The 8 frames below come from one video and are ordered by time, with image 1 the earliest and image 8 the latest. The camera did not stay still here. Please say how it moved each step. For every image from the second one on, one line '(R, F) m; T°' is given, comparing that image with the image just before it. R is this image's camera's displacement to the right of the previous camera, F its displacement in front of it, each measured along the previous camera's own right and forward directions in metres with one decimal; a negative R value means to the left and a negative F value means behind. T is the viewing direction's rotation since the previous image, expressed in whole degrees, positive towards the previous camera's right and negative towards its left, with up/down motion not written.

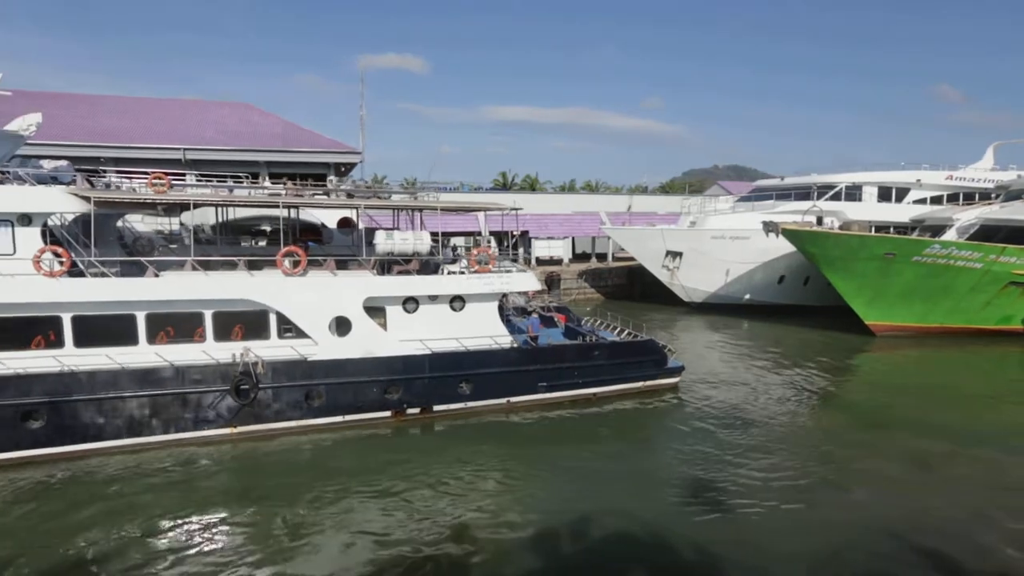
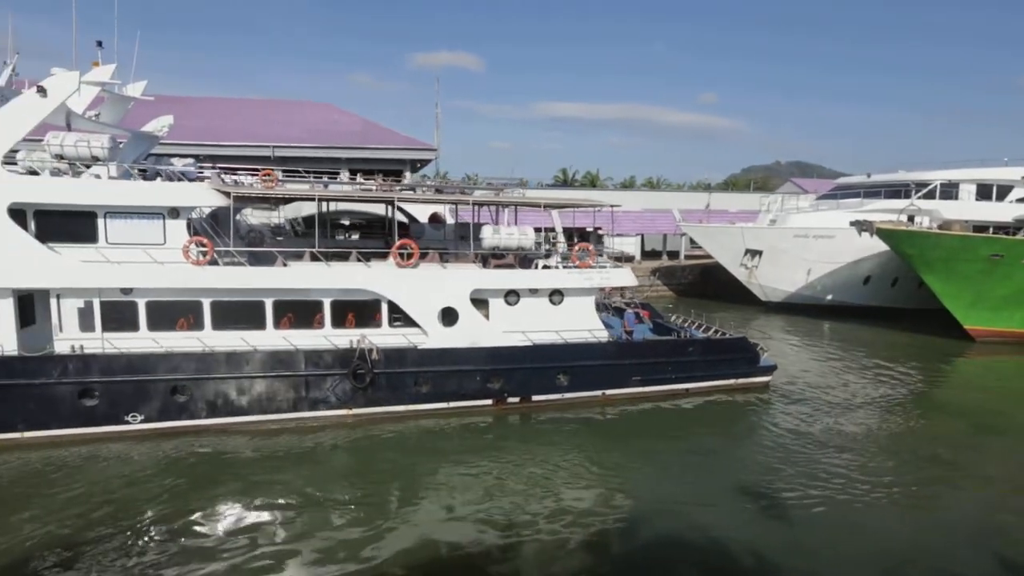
(-1.0, -0.4) m; -5°
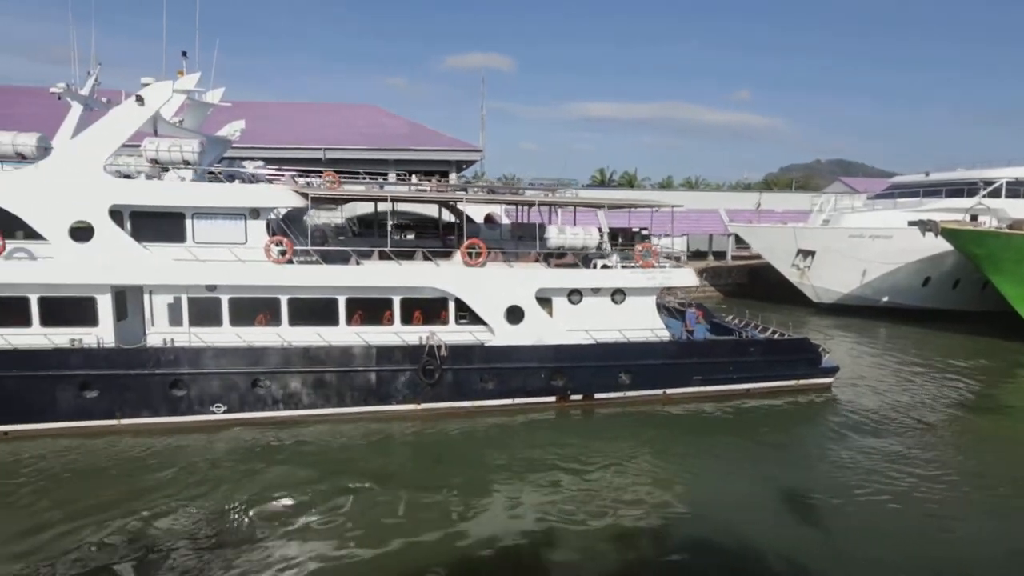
(-0.7, -0.2) m; -3°
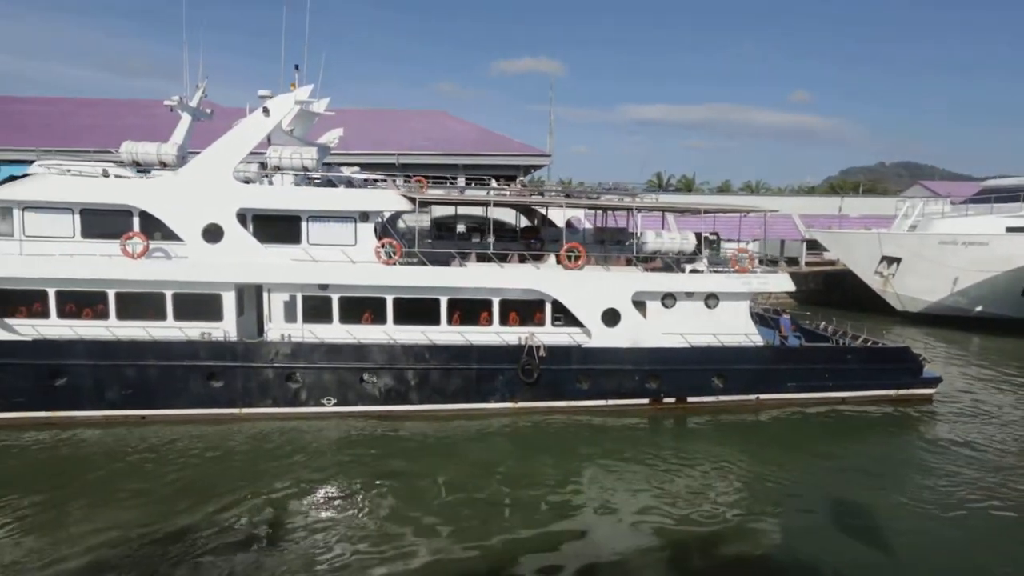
(-1.1, -0.3) m; -5°
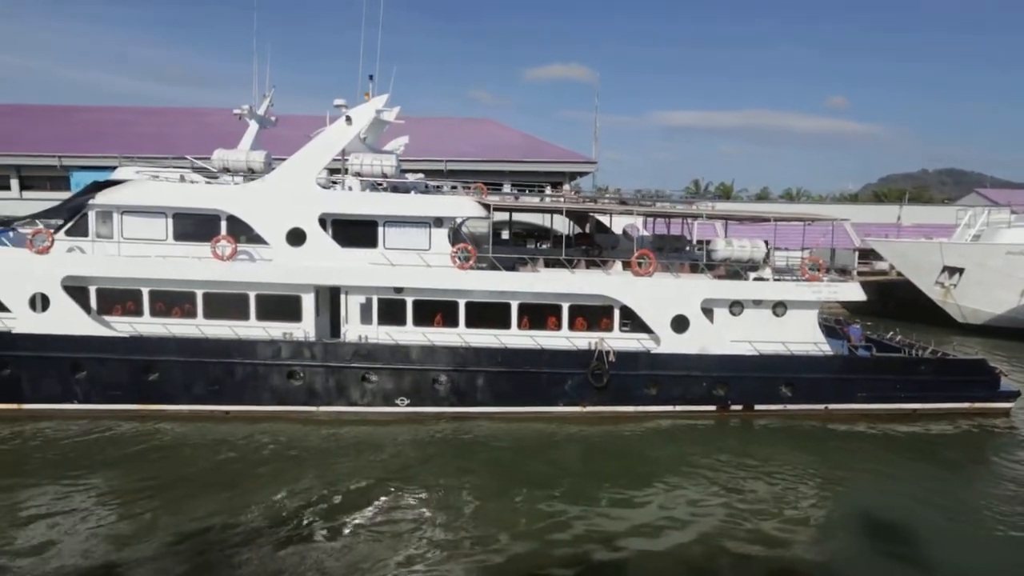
(-0.9, -0.2) m; -3°
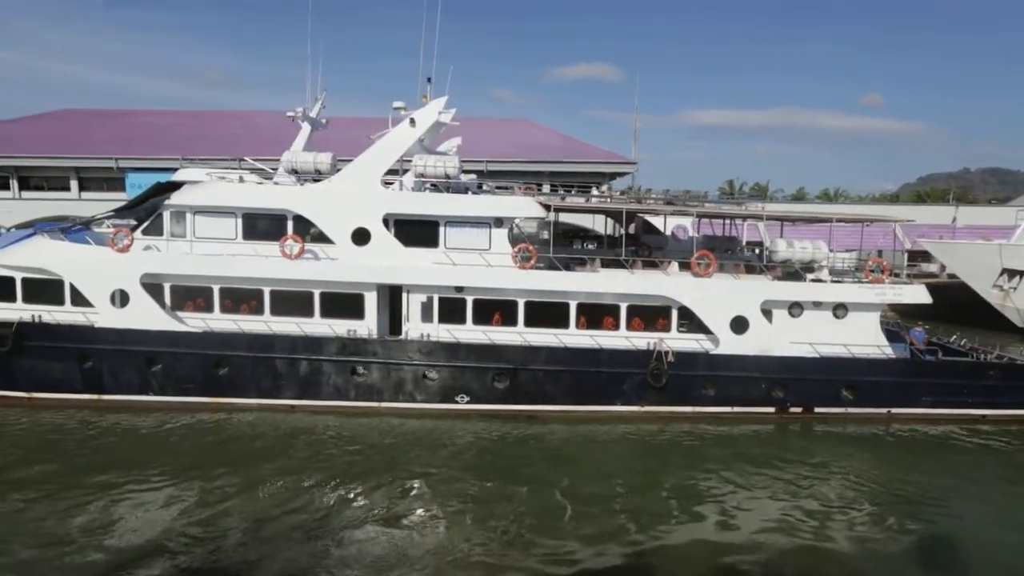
(-0.7, -0.1) m; -3°
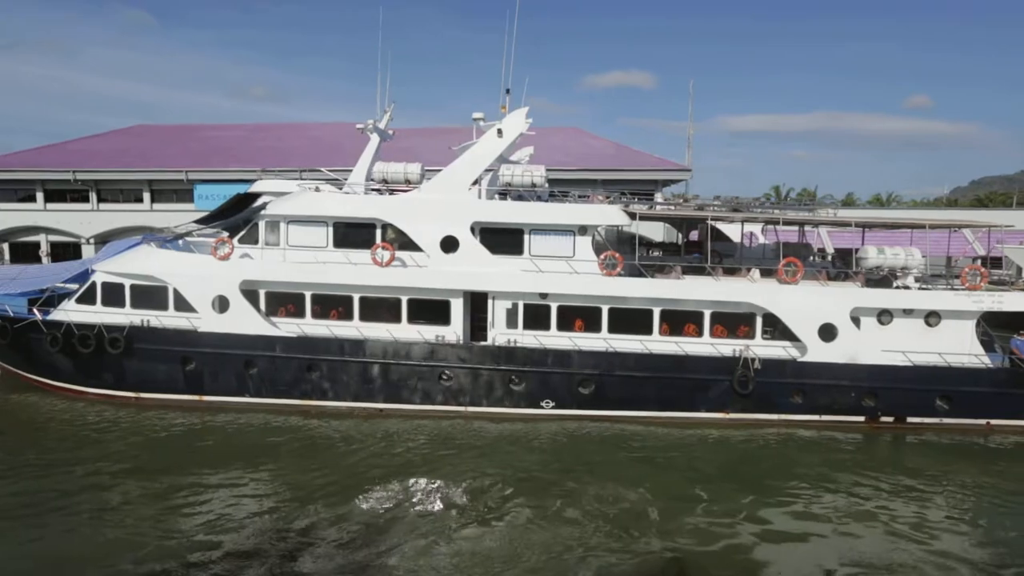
(-1.1, -0.2) m; -3°
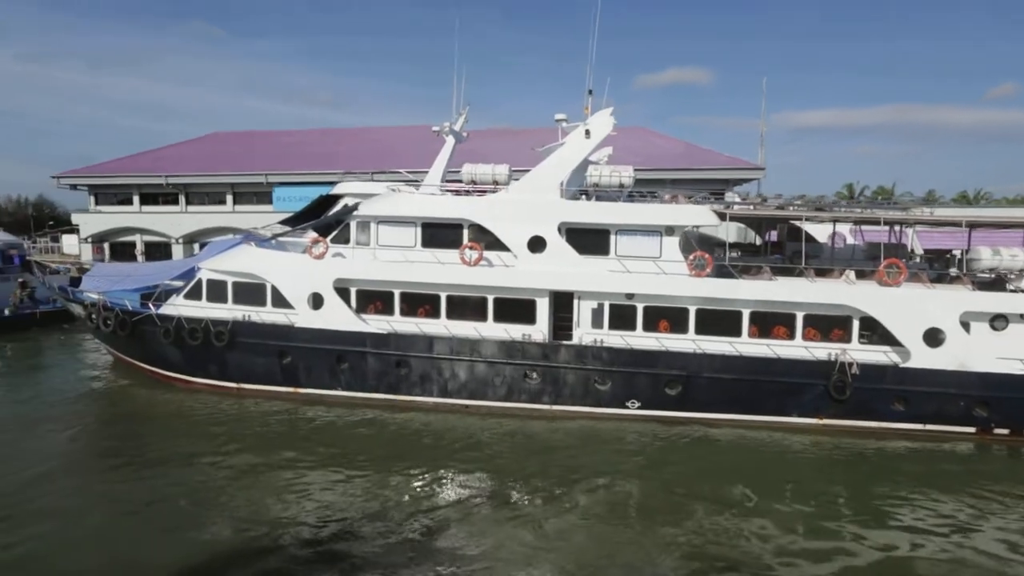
(-0.7, -0.1) m; -5°
